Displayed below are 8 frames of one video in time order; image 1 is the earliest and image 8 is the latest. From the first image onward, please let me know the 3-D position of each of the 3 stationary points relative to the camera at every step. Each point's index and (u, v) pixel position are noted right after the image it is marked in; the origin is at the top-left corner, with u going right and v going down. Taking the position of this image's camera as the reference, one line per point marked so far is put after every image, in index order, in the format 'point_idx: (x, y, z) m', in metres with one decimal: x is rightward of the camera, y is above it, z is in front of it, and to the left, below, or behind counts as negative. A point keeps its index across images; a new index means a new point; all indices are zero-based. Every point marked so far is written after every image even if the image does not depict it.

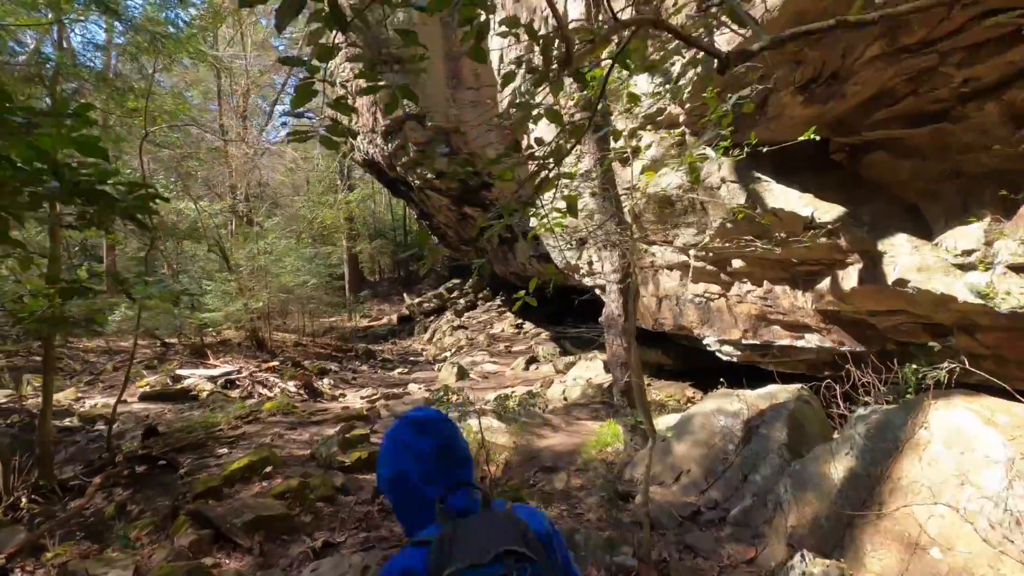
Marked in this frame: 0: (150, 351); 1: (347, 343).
0: (-9.2, -1.6, +13.6) m
1: (-5.1, -1.7, +16.6) m
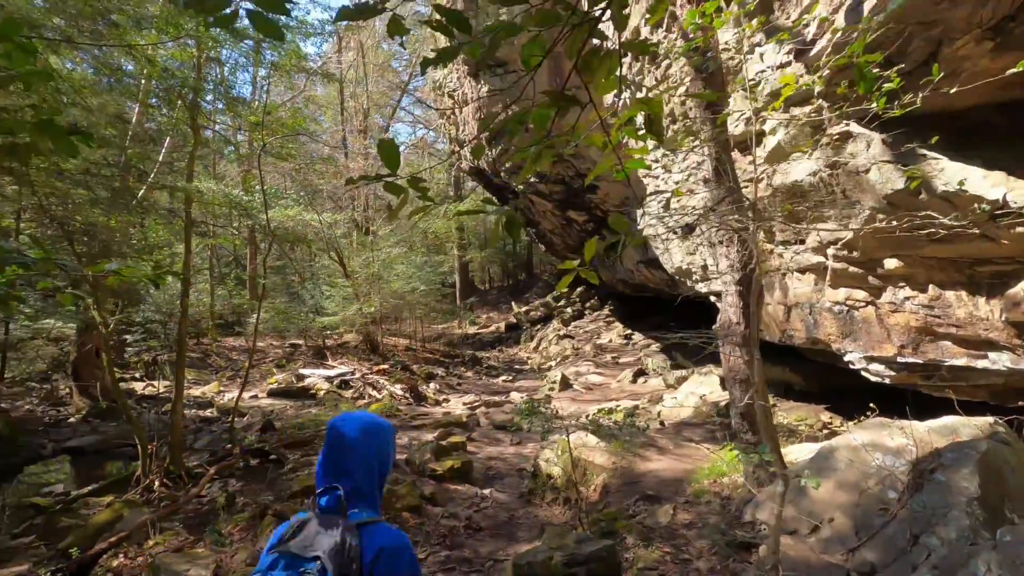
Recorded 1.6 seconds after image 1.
0: (-6.4, -1.8, +14.8) m
1: (-1.8, -2.0, +17.0) m
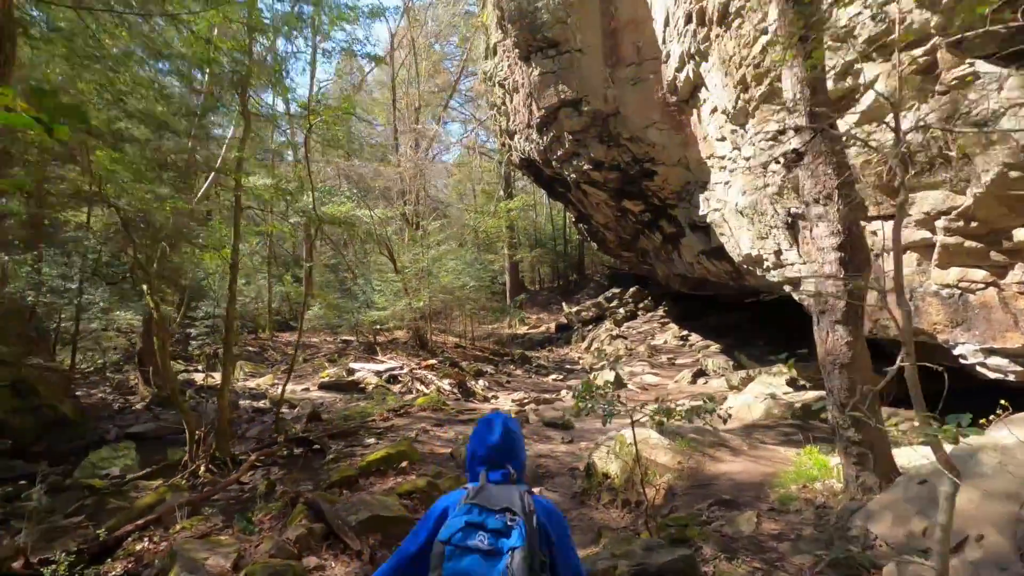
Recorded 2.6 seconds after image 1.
0: (-5.0, -1.6, +15.0) m
1: (-0.2, -1.9, +16.7) m
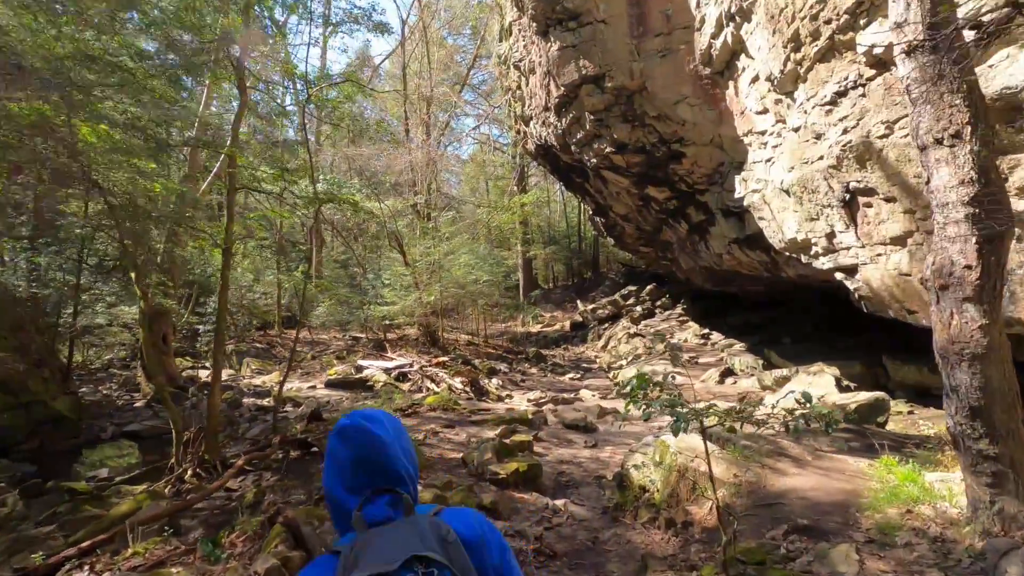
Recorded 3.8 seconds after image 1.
0: (-4.6, -1.5, +14.5) m
1: (+0.2, -1.7, +16.1) m
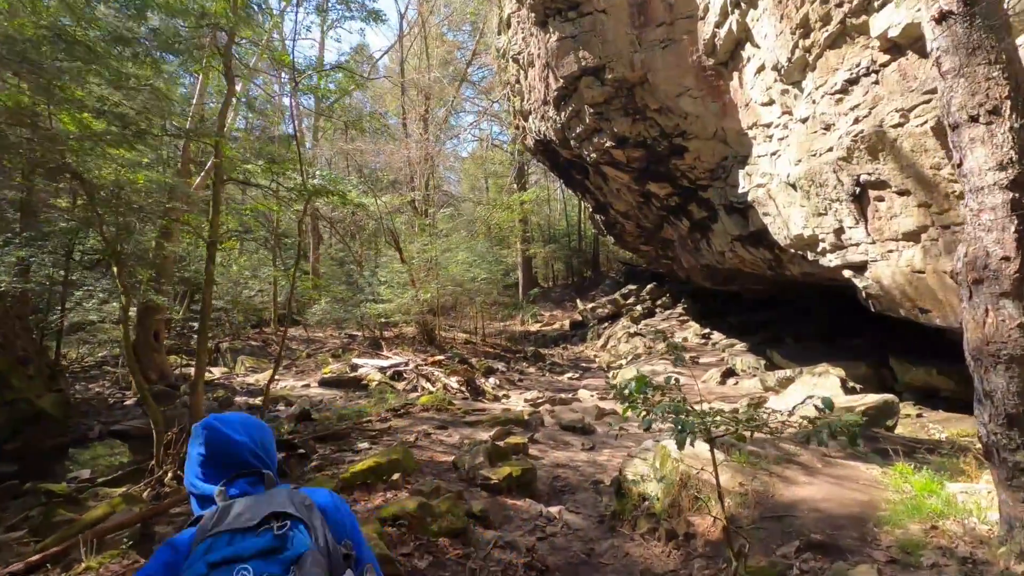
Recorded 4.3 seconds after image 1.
0: (-4.7, -1.4, +14.3) m
1: (+0.1, -1.7, +15.9) m
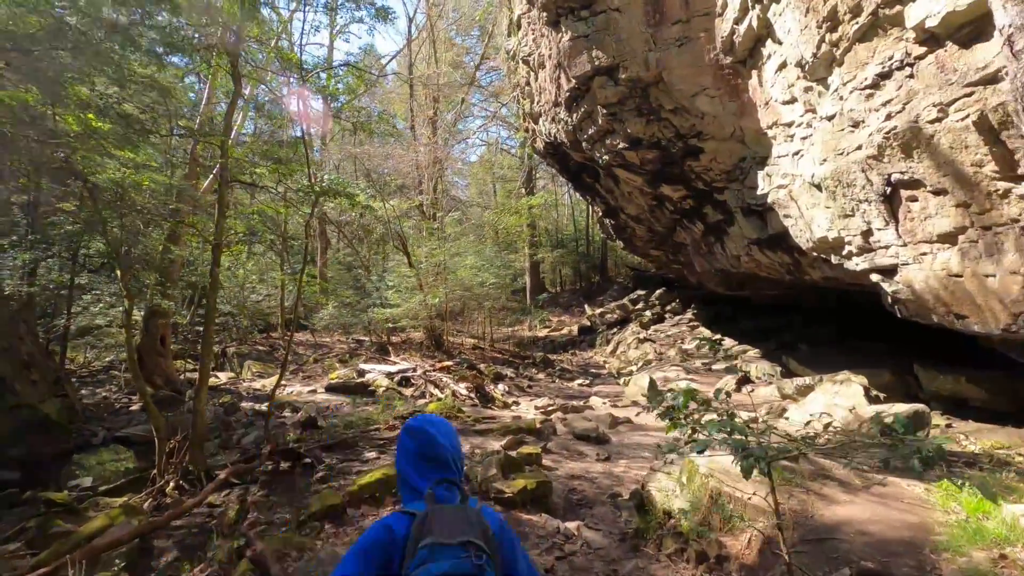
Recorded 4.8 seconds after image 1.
0: (-4.4, -1.6, +14.2) m
1: (+0.4, -1.8, +15.7) m
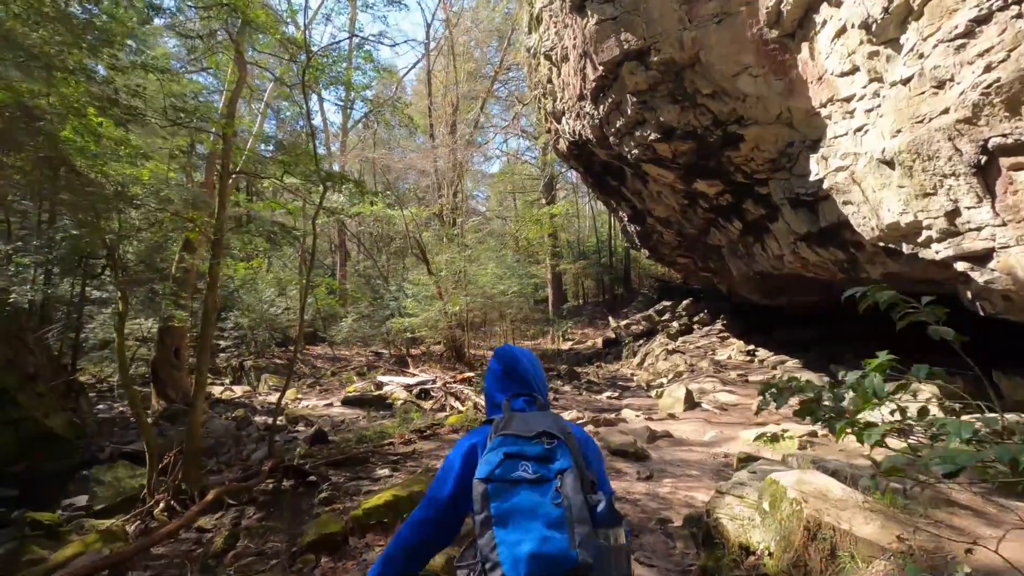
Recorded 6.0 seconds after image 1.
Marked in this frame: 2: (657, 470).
0: (-3.8, -1.8, +13.7) m
1: (+1.1, -2.1, +15.0) m
2: (+1.3, -1.7, +4.9) m
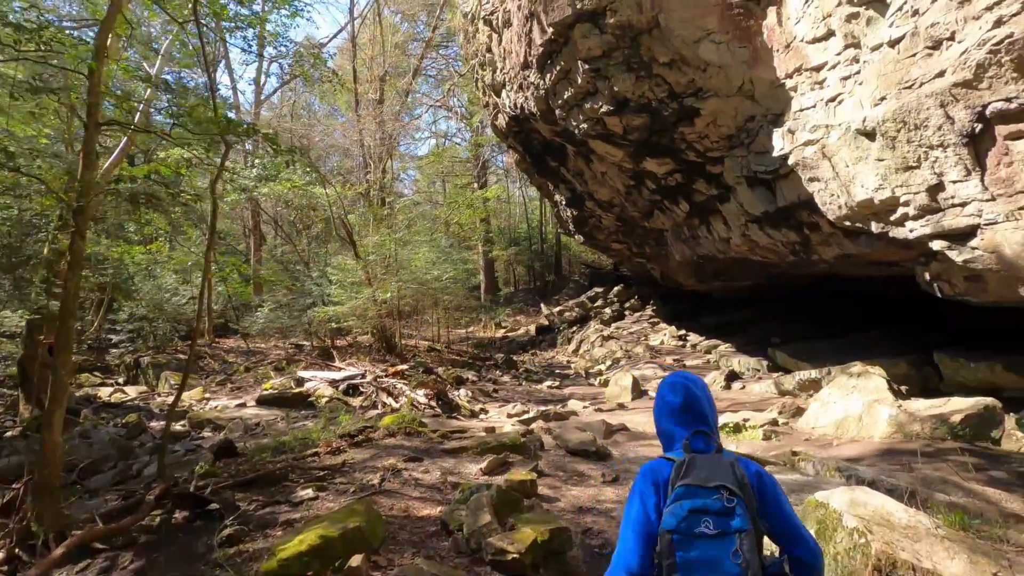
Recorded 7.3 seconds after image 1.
0: (-5.4, -1.5, +12.5) m
1: (-0.7, -1.7, +14.4) m
2: (+0.9, -1.5, +4.4) m
